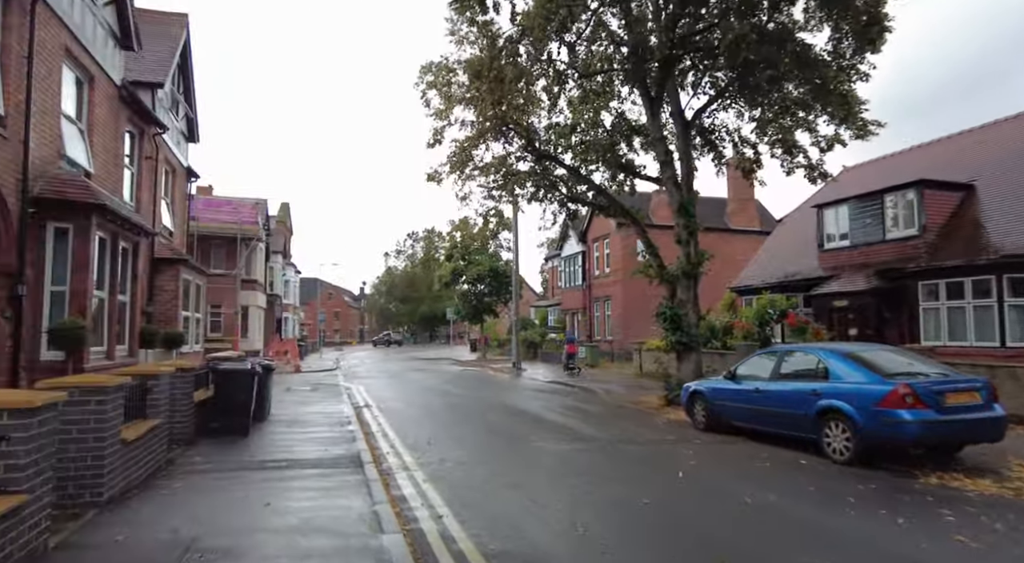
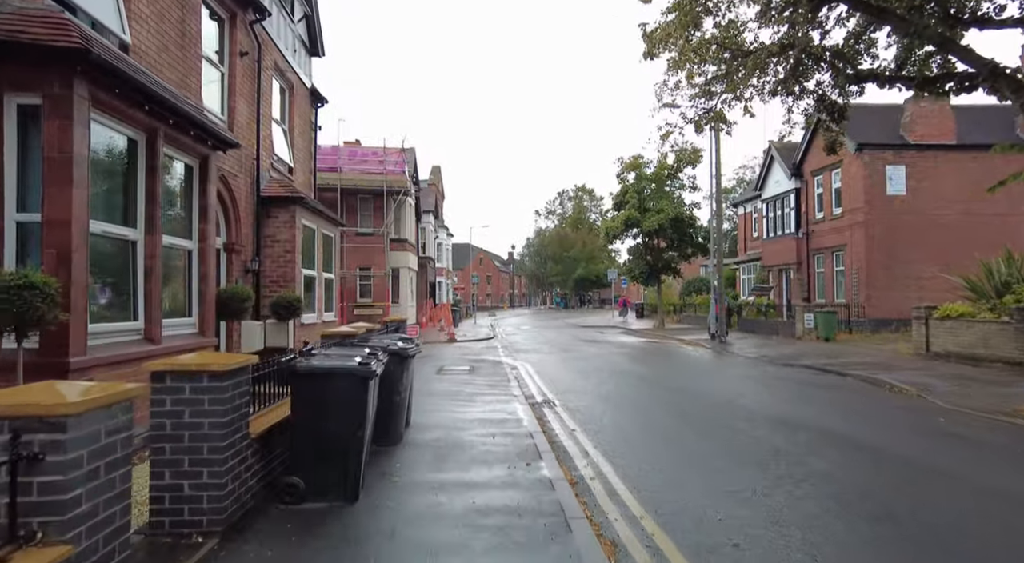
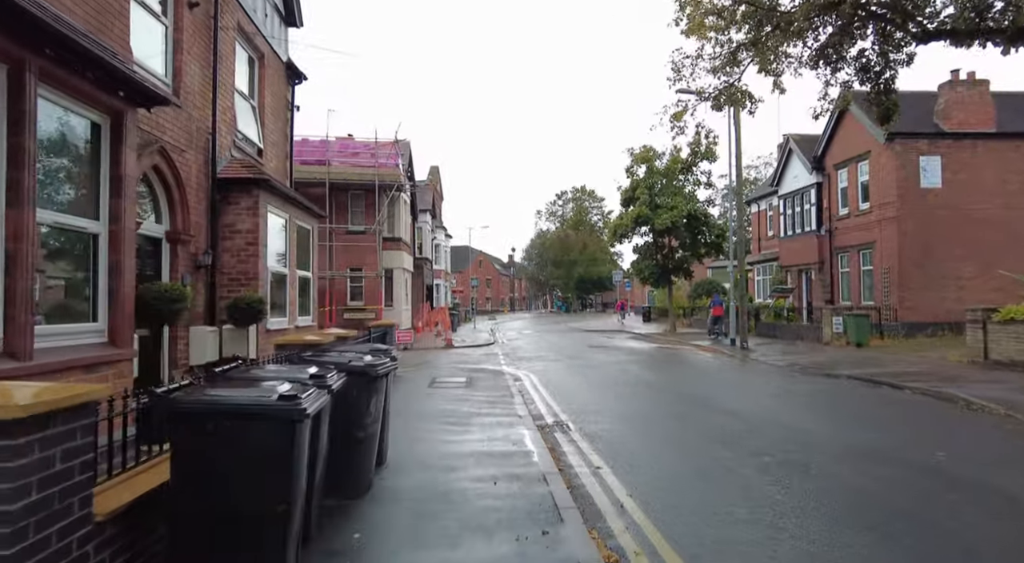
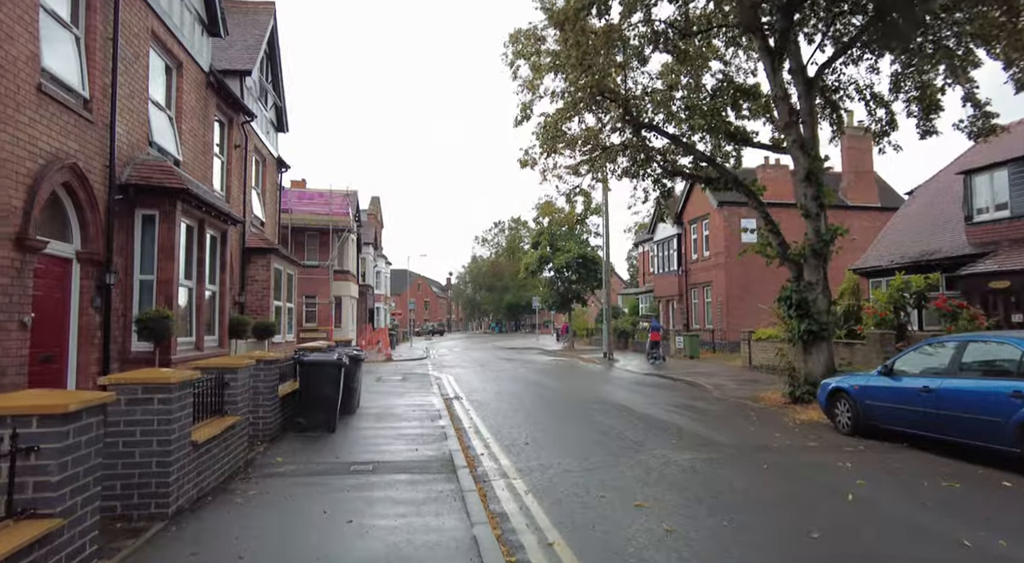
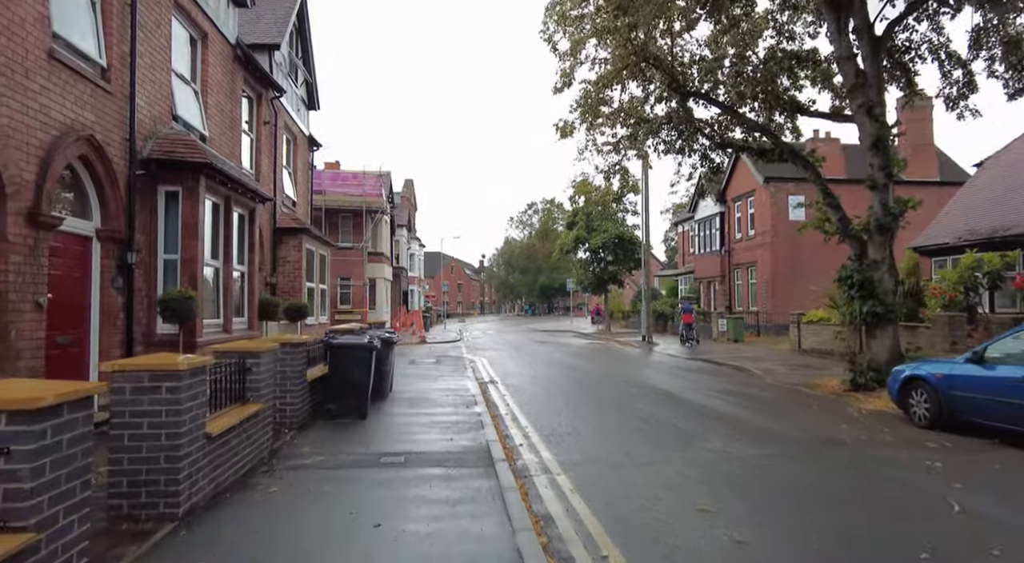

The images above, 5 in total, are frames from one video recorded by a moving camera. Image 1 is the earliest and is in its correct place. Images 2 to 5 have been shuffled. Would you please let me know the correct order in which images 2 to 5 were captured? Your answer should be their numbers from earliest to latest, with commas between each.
4, 5, 2, 3
